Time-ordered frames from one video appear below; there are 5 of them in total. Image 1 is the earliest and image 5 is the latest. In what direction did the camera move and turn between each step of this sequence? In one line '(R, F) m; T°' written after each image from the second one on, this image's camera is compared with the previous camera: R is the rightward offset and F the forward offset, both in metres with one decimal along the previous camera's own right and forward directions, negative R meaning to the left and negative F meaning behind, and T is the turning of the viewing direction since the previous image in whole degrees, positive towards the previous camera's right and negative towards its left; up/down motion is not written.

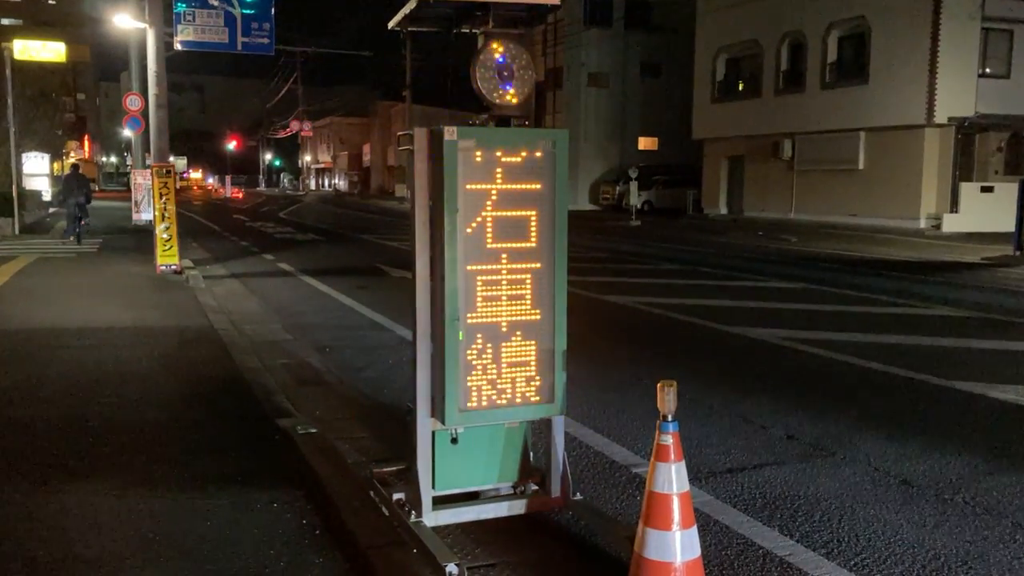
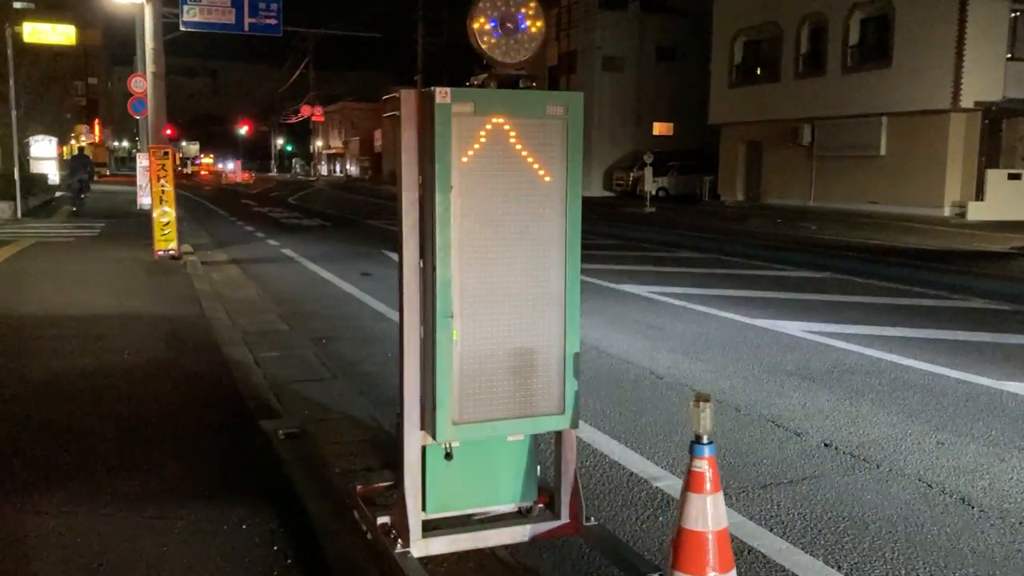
(0.0, +0.2) m; -1°
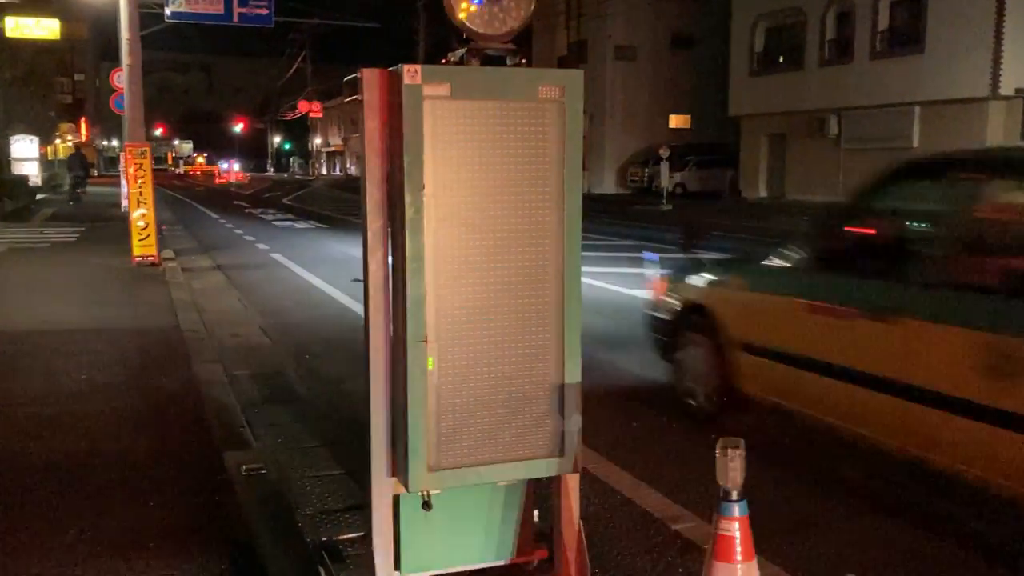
(+0.3, +0.5) m; -2°
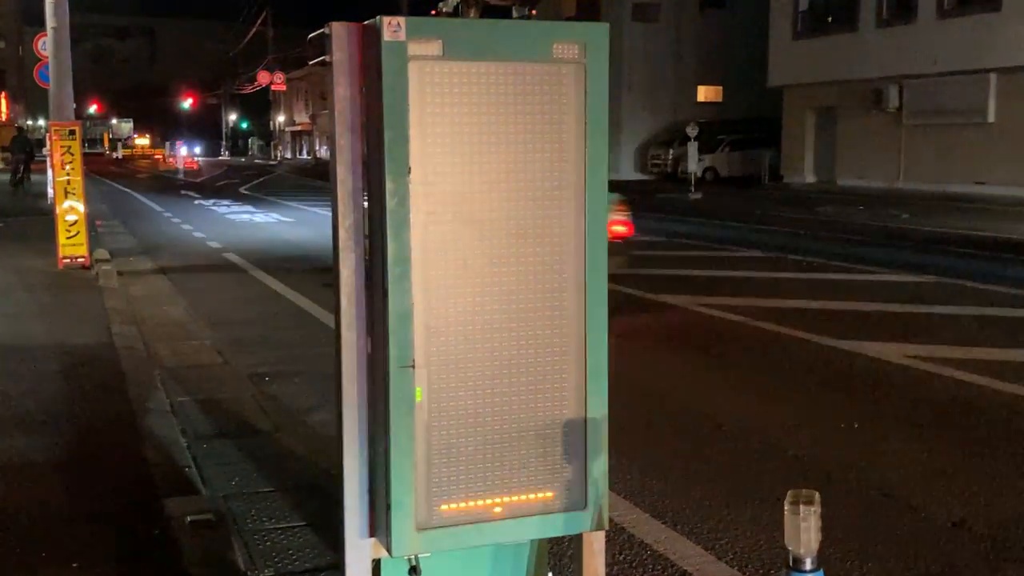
(-0.1, +1.4) m; +1°
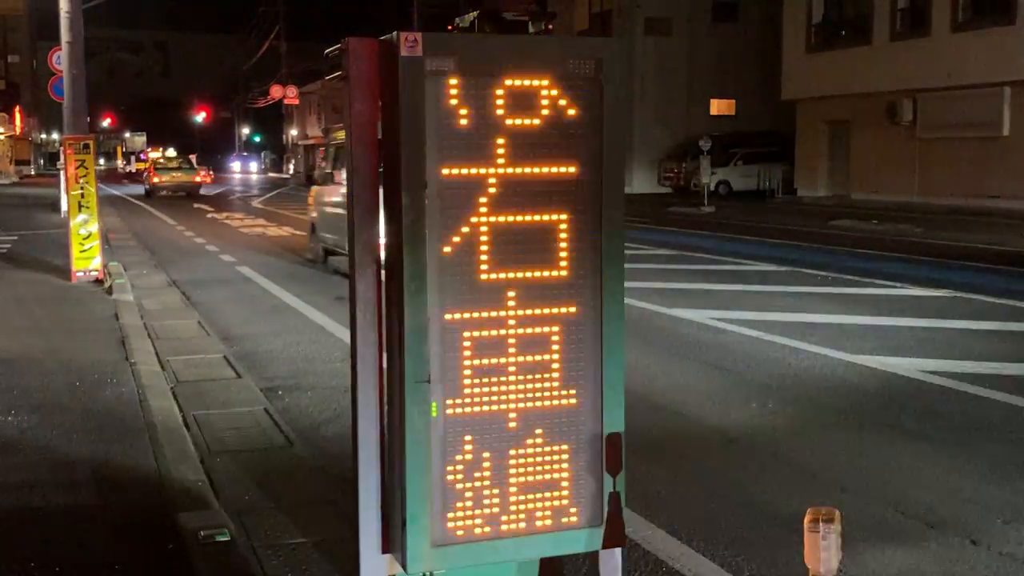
(0.0, 0.0) m; 0°
